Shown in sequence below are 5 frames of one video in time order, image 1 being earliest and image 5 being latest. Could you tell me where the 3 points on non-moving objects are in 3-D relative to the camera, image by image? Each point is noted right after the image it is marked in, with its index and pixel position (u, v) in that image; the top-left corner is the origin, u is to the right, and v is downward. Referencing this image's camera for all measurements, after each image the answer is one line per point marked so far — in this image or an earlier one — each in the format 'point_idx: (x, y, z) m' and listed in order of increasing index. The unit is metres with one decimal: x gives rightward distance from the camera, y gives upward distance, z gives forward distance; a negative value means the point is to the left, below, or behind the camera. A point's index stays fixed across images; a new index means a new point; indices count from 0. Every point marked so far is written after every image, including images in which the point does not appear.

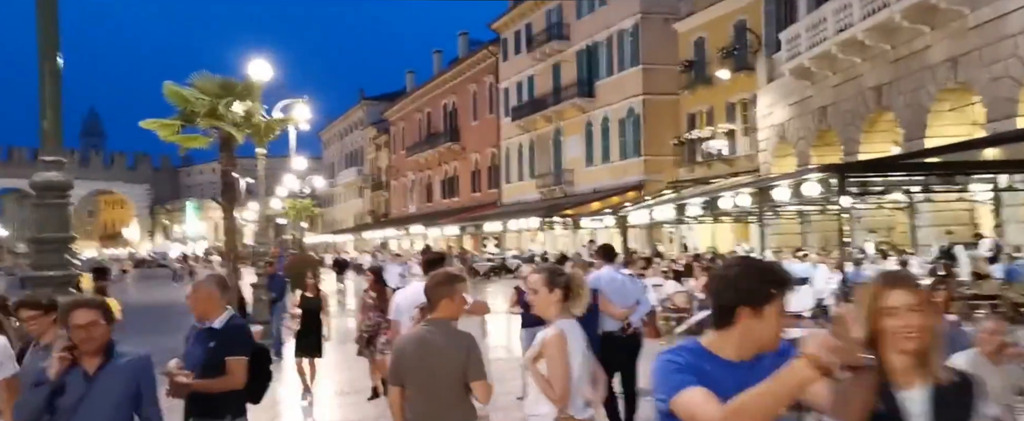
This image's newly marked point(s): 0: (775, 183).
0: (+4.0, +0.4, +17.8) m
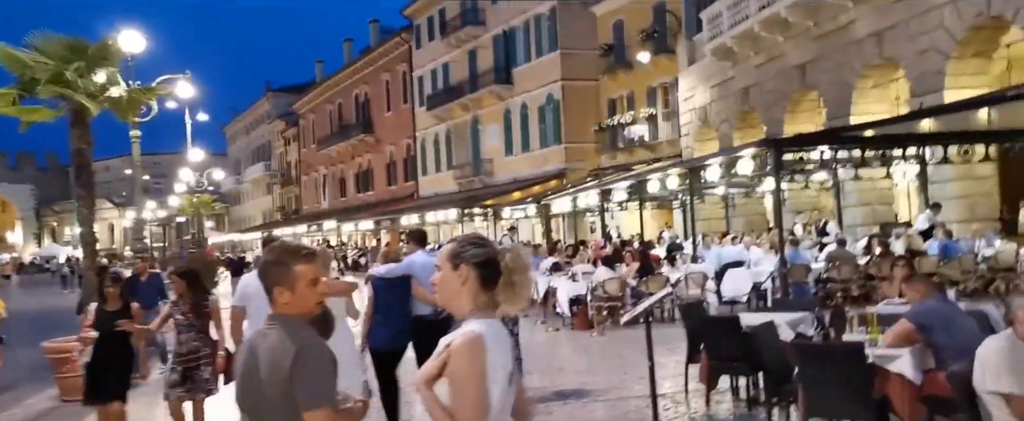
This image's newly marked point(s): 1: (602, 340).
0: (+2.8, +0.7, +16.8) m
1: (+1.0, -1.6, +14.0) m
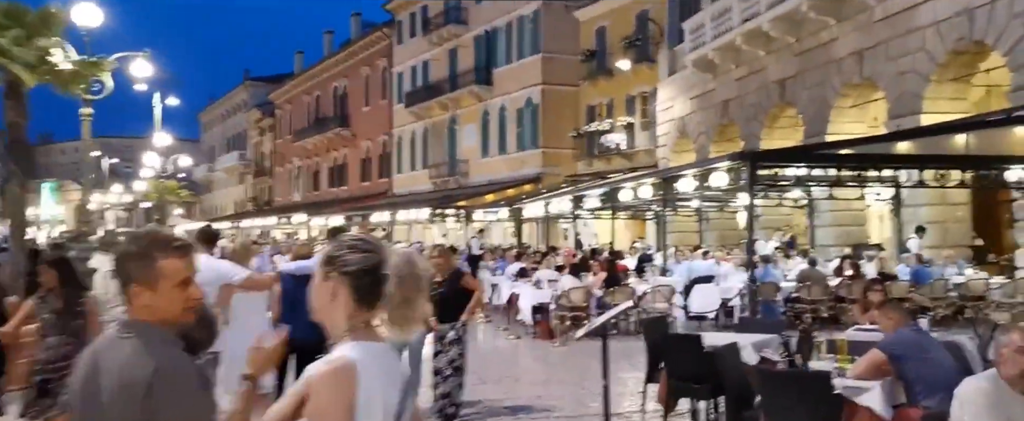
0: (+2.3, +0.5, +16.5) m
1: (+0.5, -1.7, +13.6) m
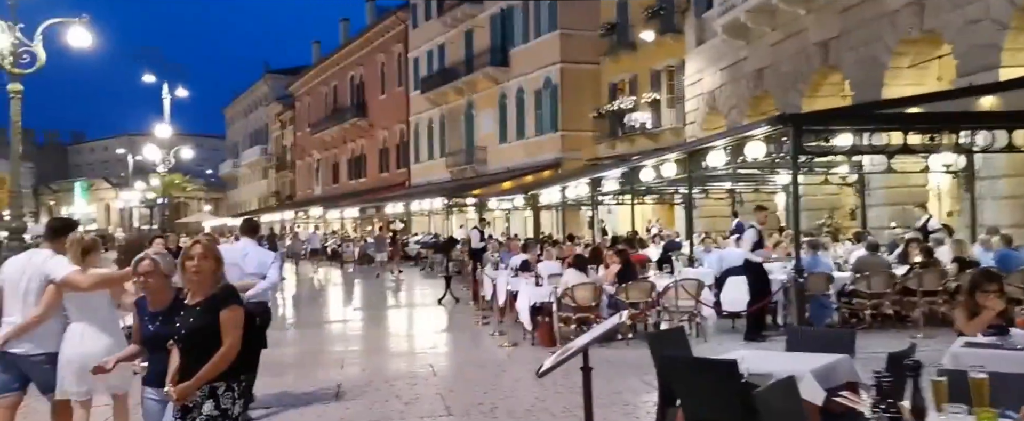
0: (+2.3, +0.8, +13.9) m
1: (+0.5, -1.5, +11.1) m
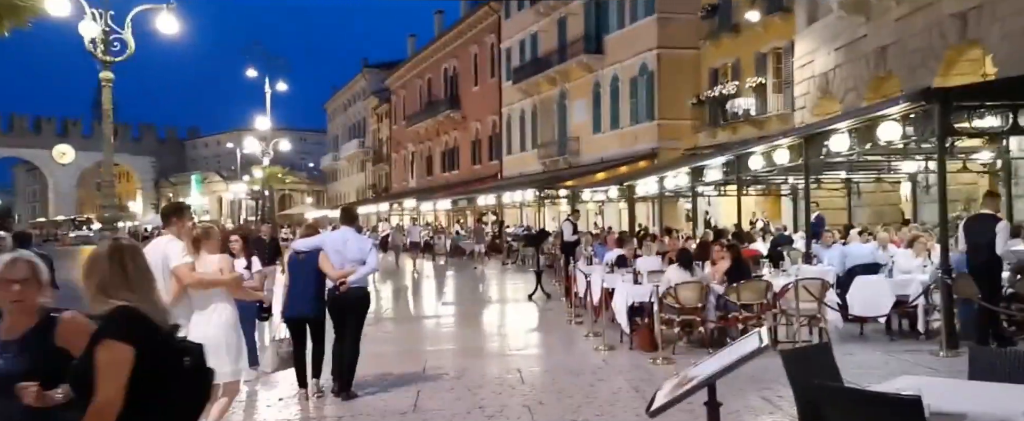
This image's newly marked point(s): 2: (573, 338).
0: (+3.3, +0.9, +12.3) m
1: (+1.2, -1.4, +9.7) m
2: (+0.7, -1.5, +13.7) m
